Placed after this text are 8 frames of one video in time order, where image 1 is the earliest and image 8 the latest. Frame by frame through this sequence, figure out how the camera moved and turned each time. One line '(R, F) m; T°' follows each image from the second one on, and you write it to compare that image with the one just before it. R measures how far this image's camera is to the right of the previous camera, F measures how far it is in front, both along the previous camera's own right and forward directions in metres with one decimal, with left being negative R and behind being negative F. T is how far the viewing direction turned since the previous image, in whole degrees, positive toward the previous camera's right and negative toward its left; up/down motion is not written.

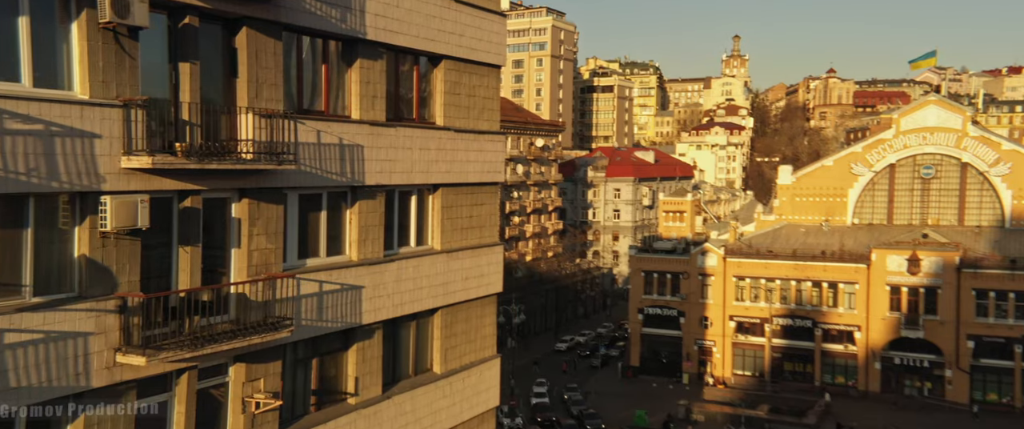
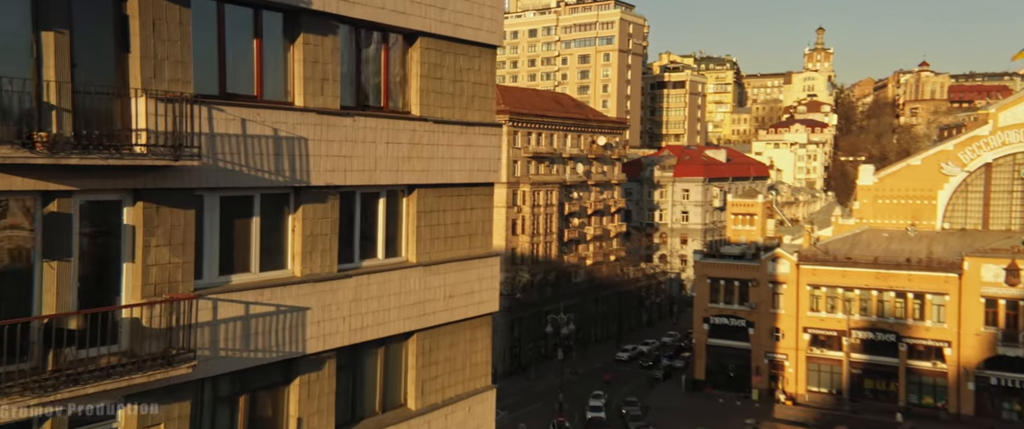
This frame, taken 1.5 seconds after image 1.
(+1.3, +2.6) m; -5°
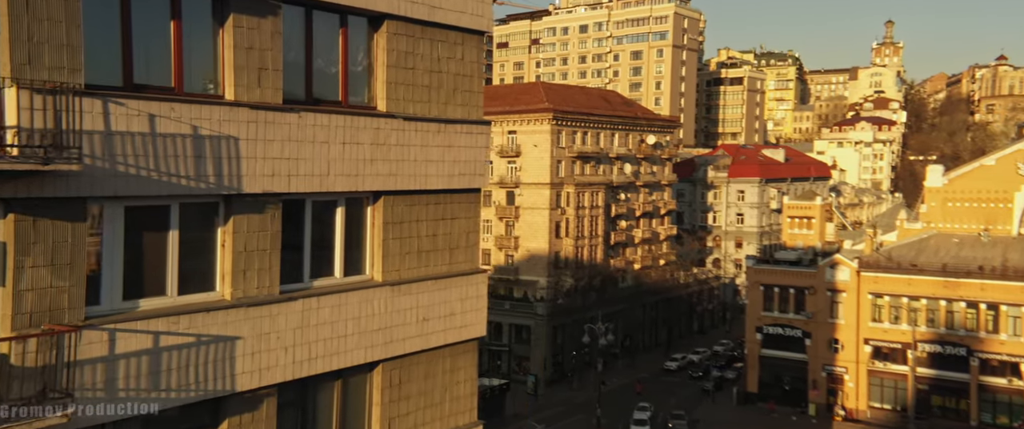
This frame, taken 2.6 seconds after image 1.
(+1.0, +1.9) m; -4°
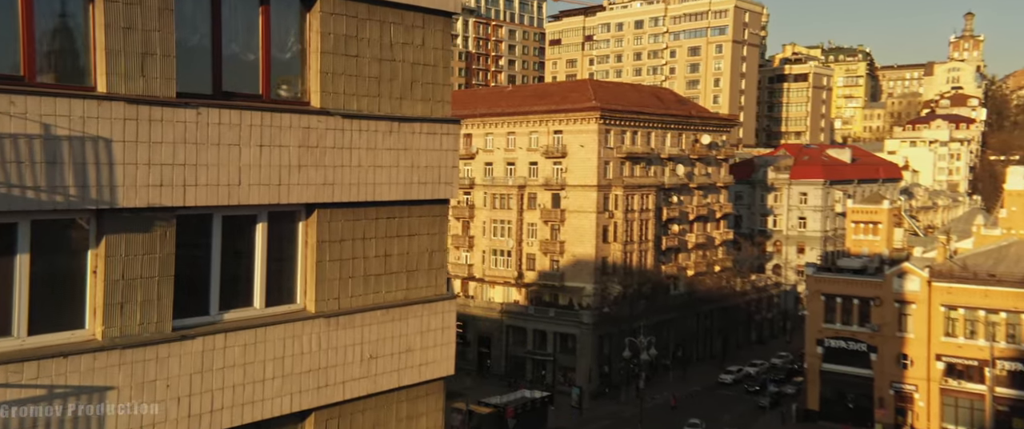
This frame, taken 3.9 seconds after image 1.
(+1.1, +2.1) m; -4°
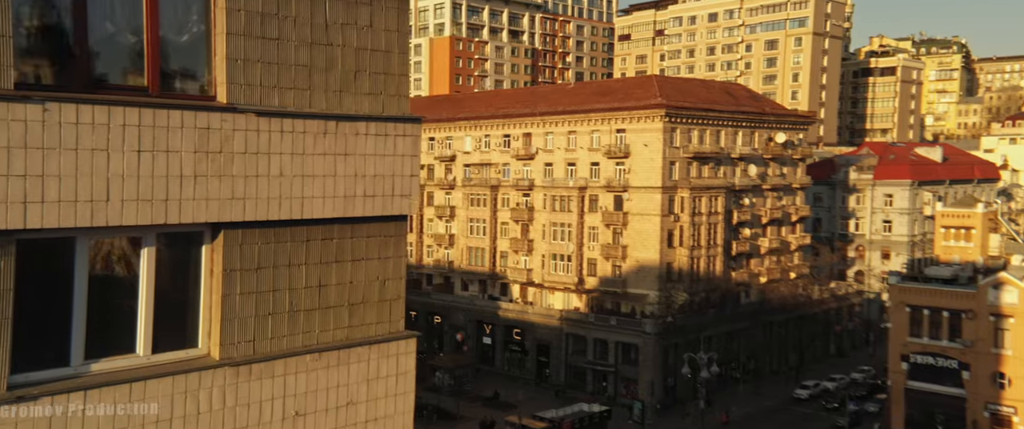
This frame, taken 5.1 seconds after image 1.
(+1.0, +2.1) m; -5°
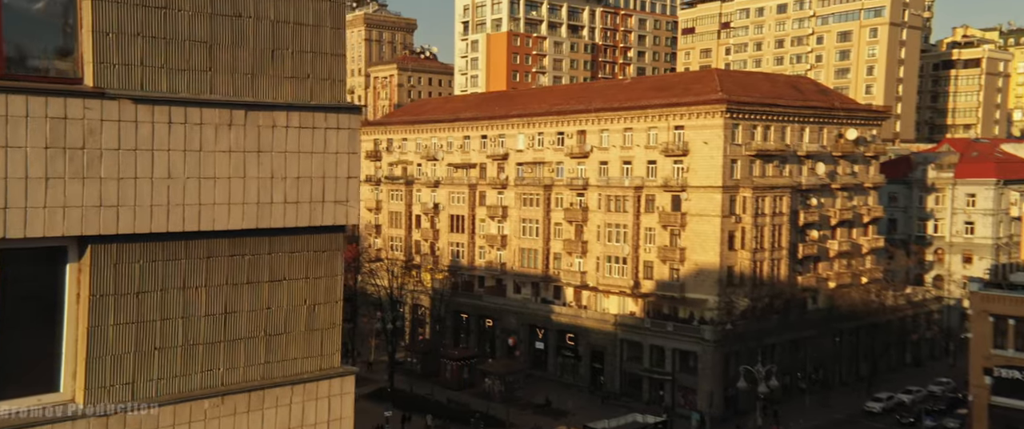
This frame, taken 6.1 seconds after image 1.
(+0.8, +1.7) m; -4°
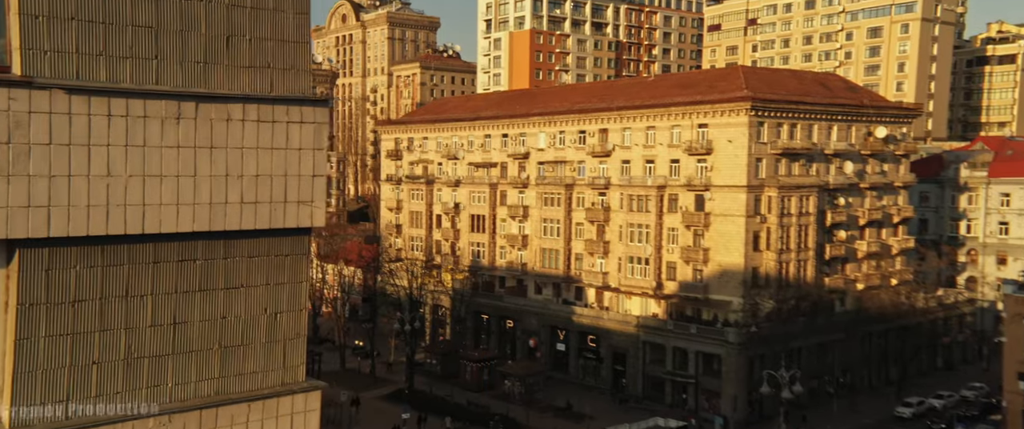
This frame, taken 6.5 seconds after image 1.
(+0.3, +0.6) m; -2°
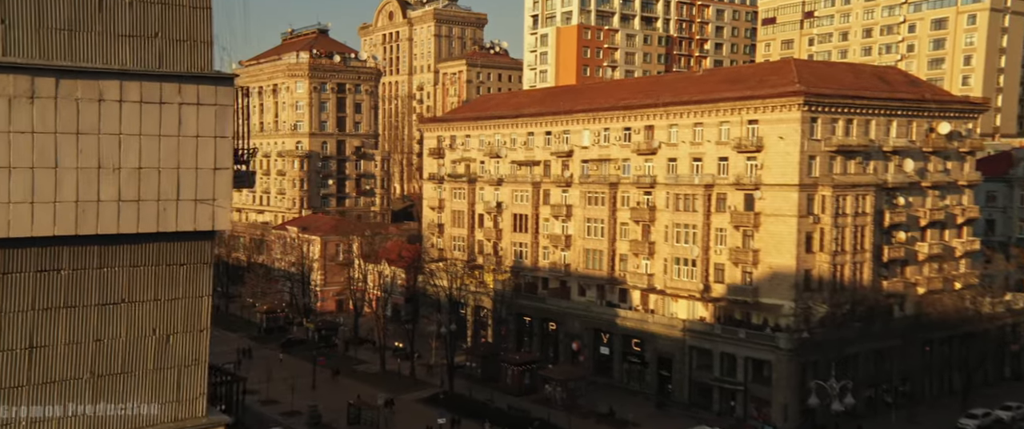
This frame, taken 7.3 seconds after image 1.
(+0.7, +1.2) m; -4°
